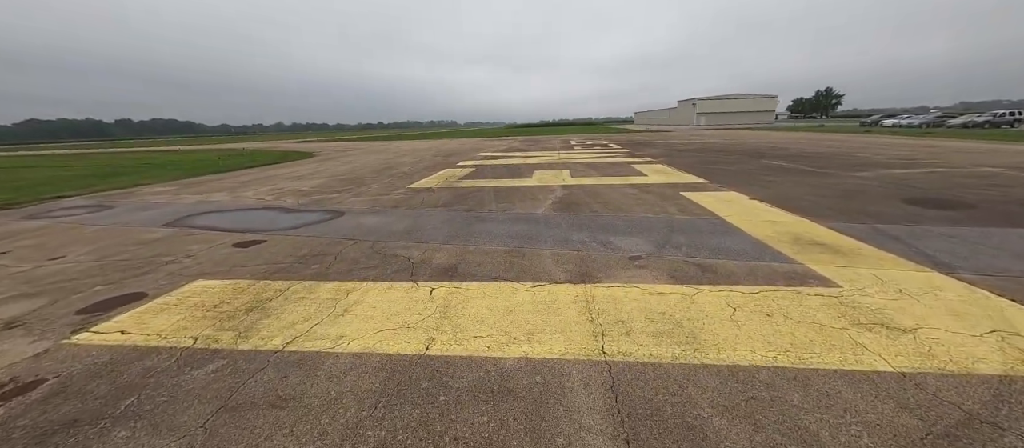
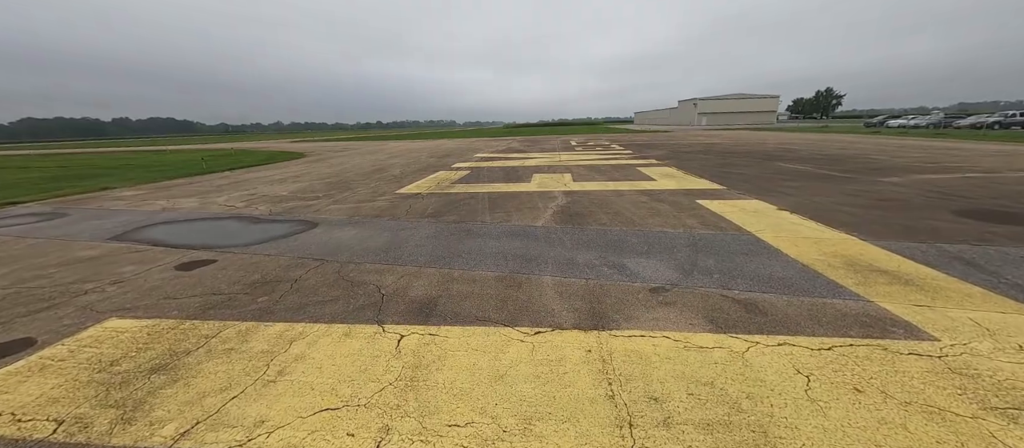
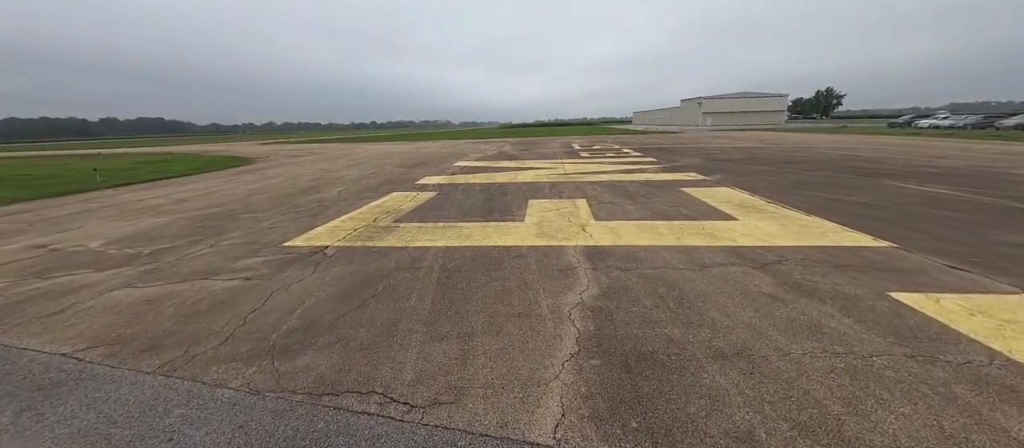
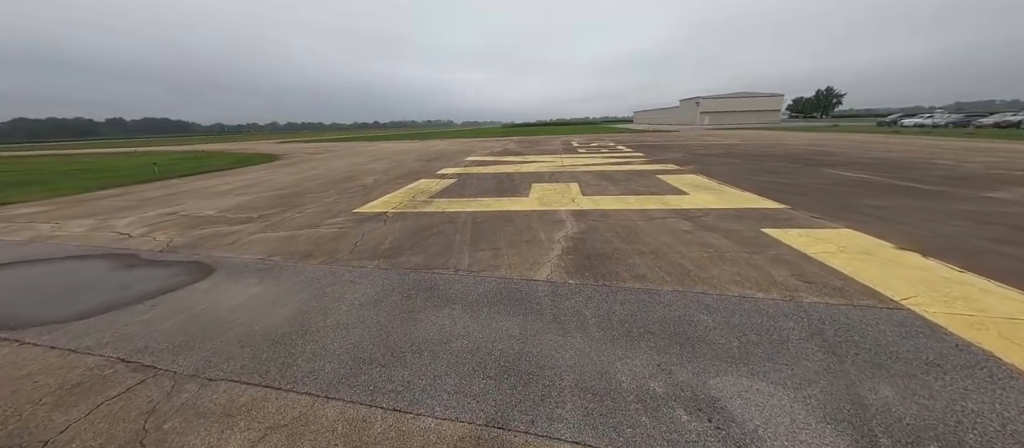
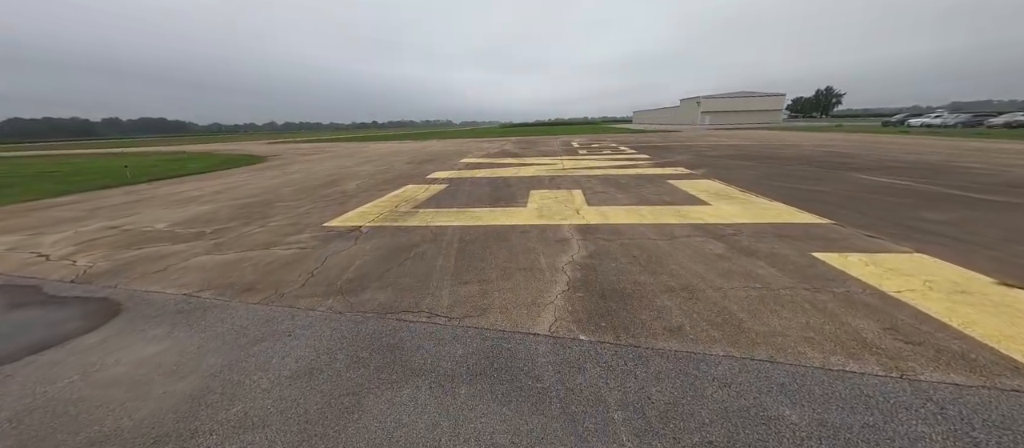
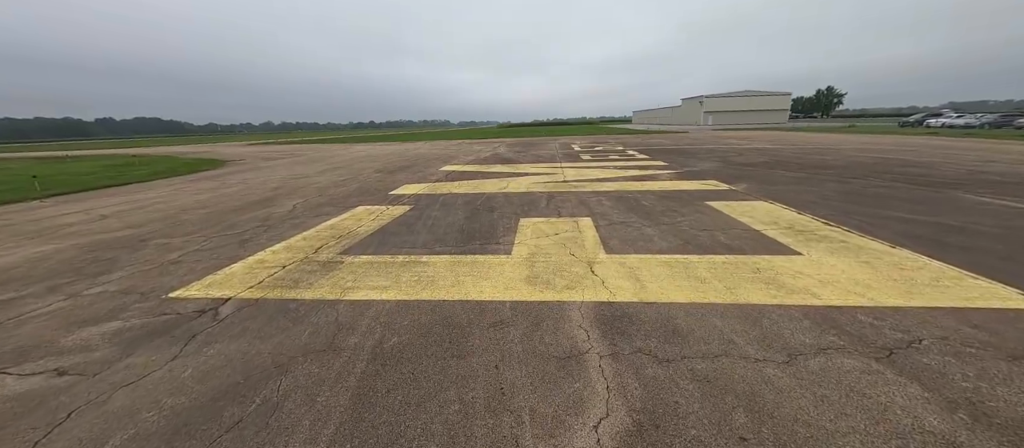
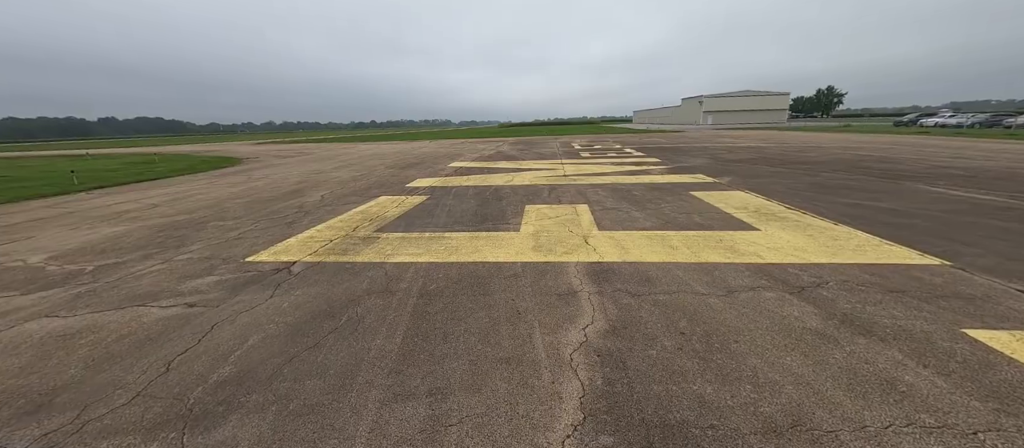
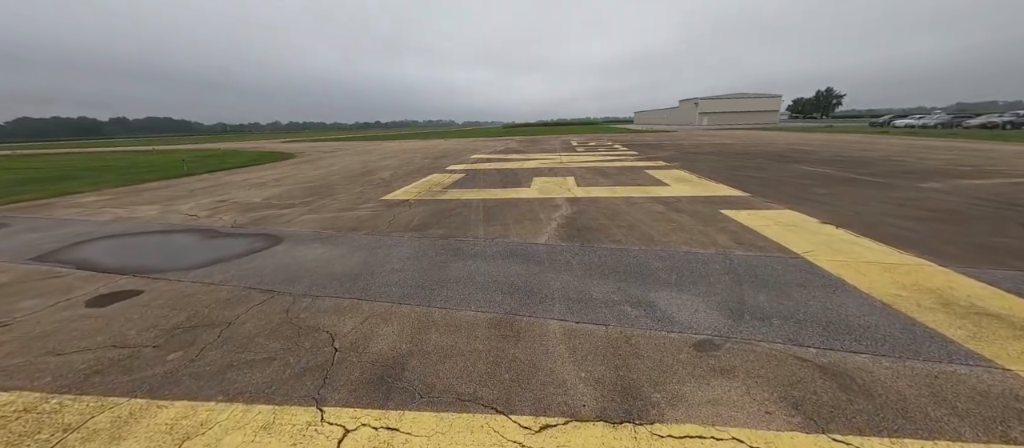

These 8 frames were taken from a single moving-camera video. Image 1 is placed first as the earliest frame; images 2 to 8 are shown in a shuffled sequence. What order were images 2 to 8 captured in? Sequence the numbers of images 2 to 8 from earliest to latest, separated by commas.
2, 8, 4, 5, 3, 7, 6
